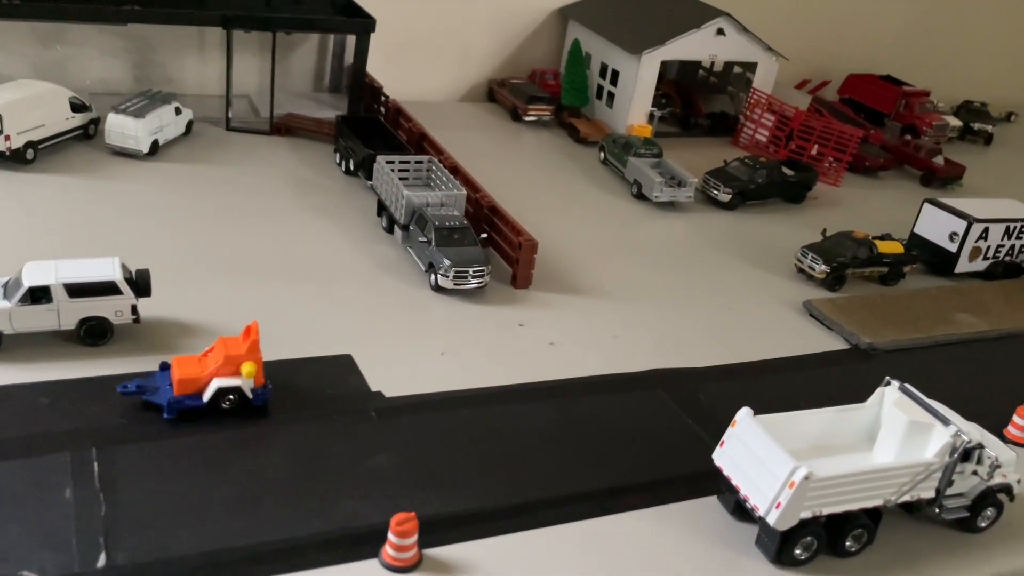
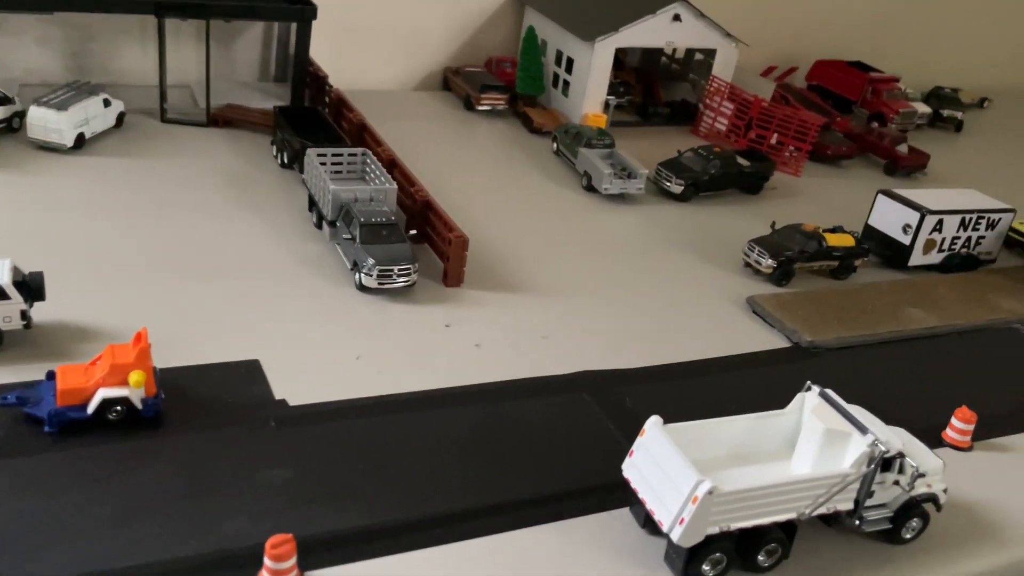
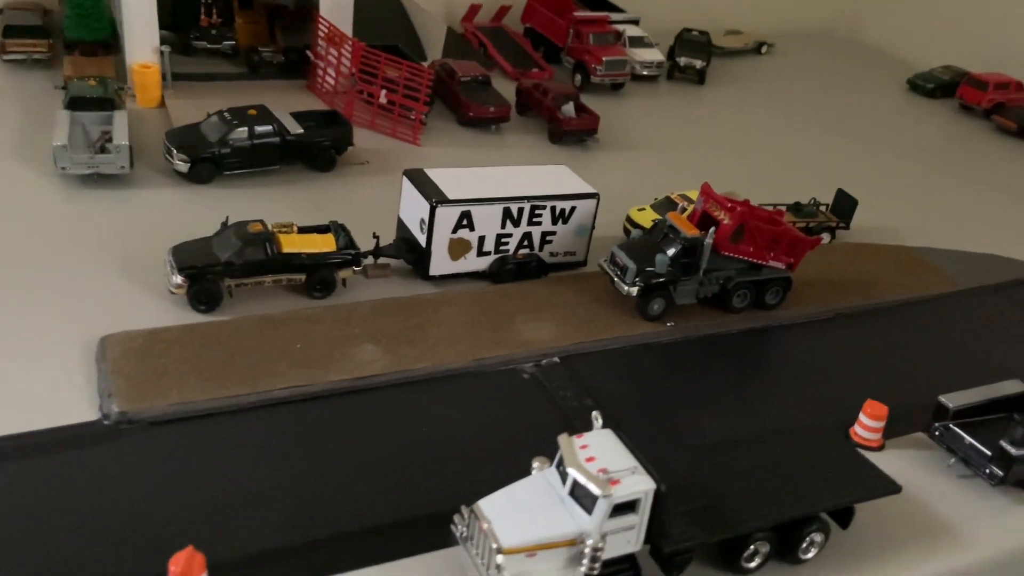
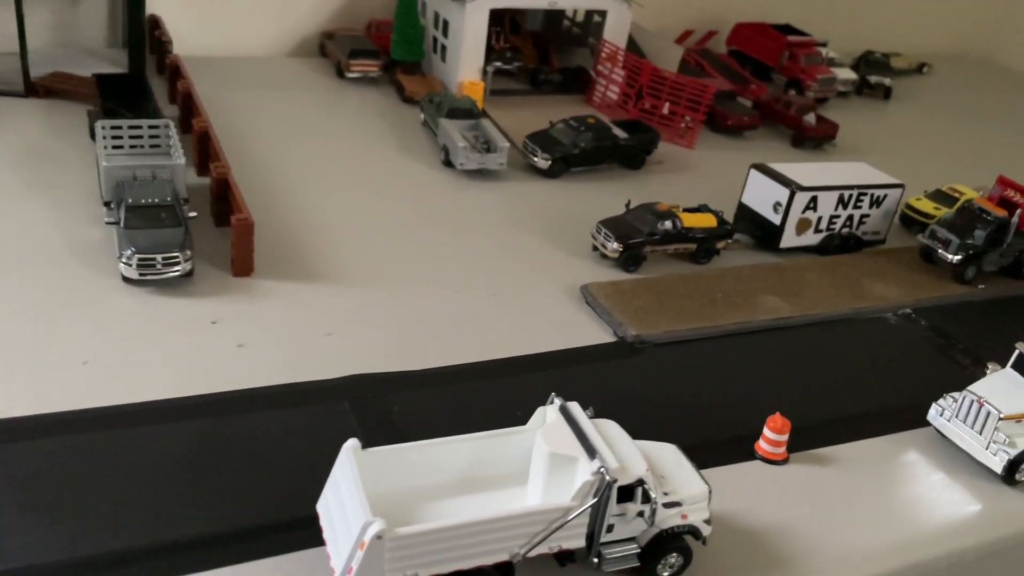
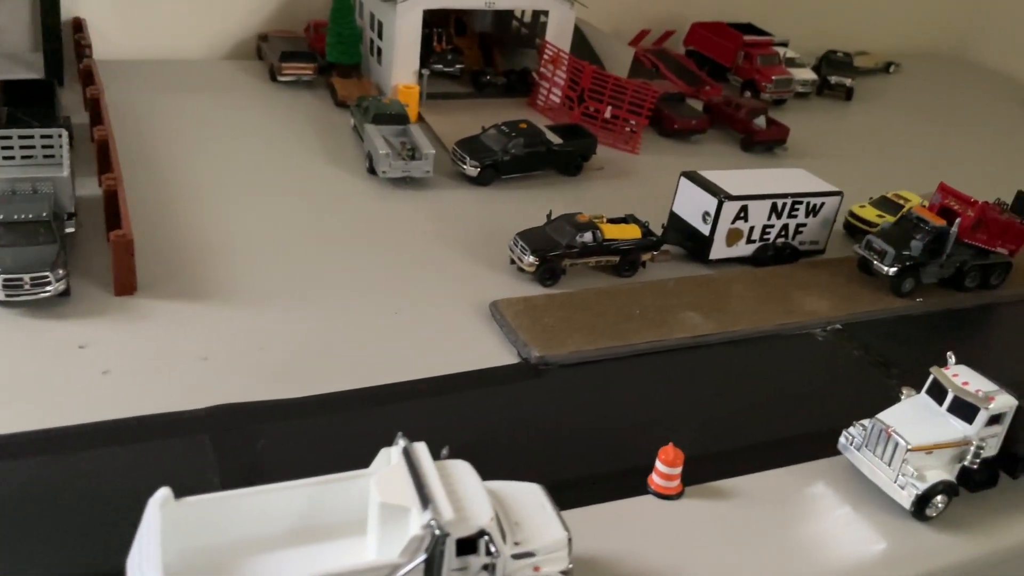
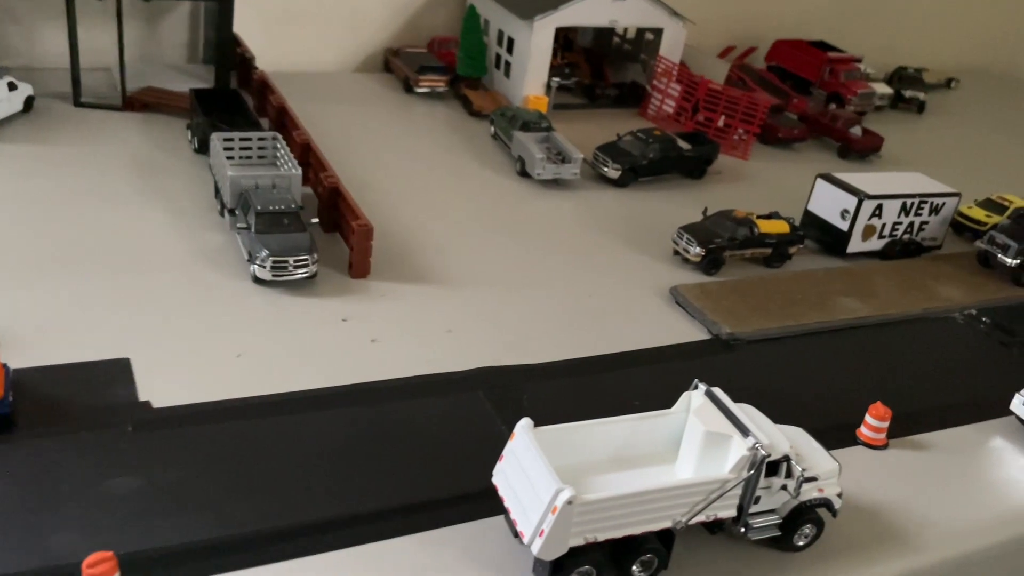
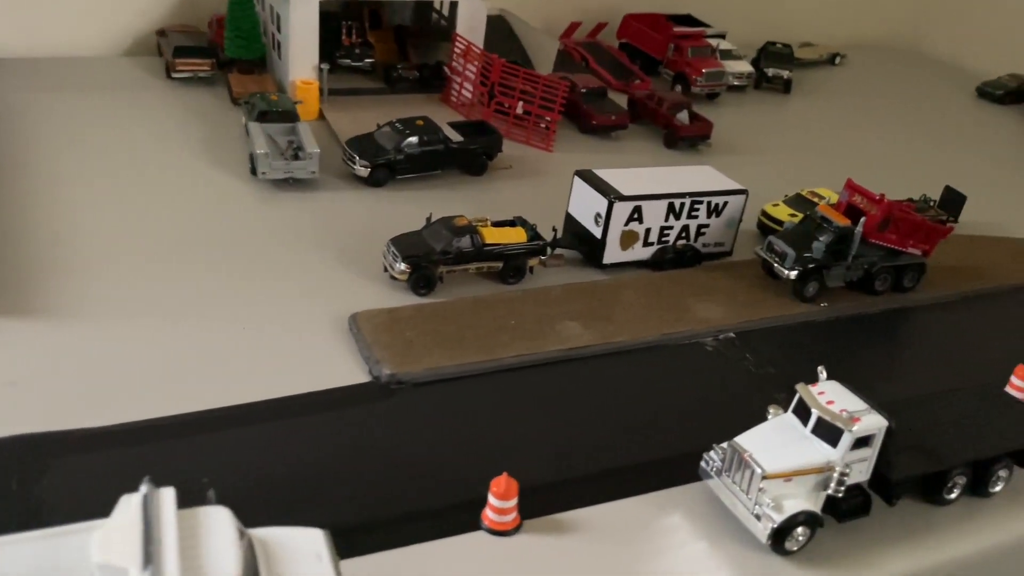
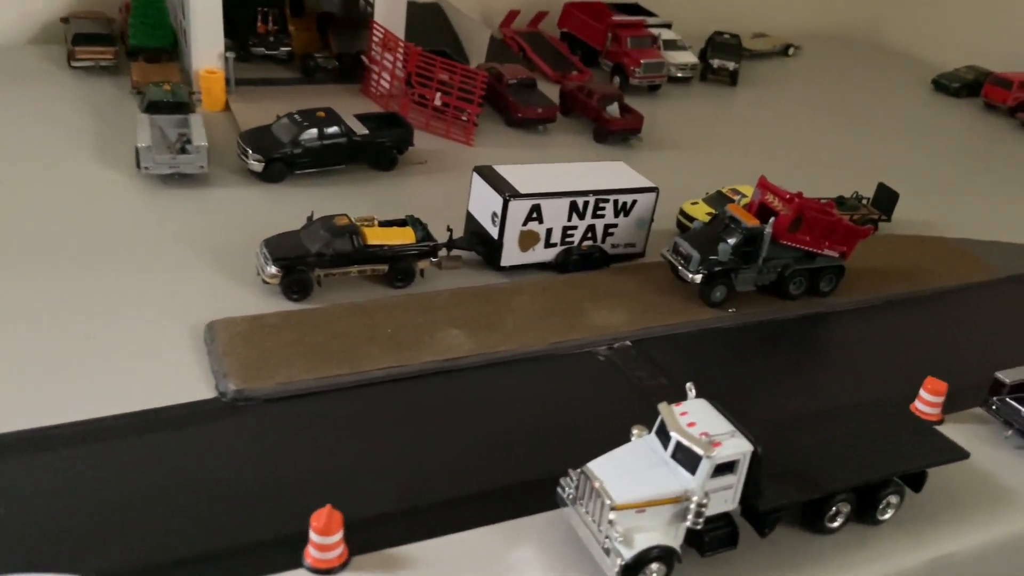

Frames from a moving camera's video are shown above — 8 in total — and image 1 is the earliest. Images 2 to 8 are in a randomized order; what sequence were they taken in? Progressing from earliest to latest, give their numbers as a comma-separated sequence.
2, 6, 4, 5, 7, 8, 3
